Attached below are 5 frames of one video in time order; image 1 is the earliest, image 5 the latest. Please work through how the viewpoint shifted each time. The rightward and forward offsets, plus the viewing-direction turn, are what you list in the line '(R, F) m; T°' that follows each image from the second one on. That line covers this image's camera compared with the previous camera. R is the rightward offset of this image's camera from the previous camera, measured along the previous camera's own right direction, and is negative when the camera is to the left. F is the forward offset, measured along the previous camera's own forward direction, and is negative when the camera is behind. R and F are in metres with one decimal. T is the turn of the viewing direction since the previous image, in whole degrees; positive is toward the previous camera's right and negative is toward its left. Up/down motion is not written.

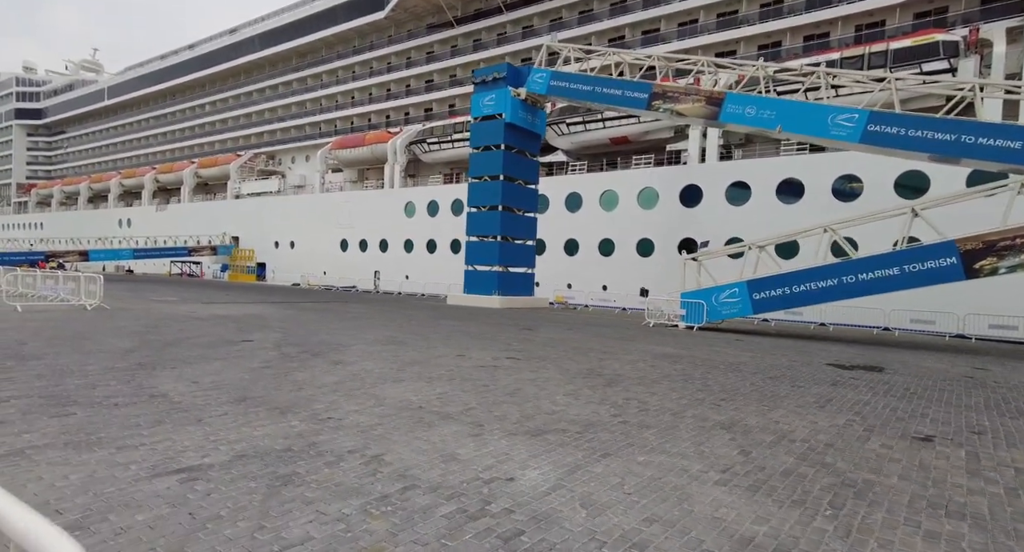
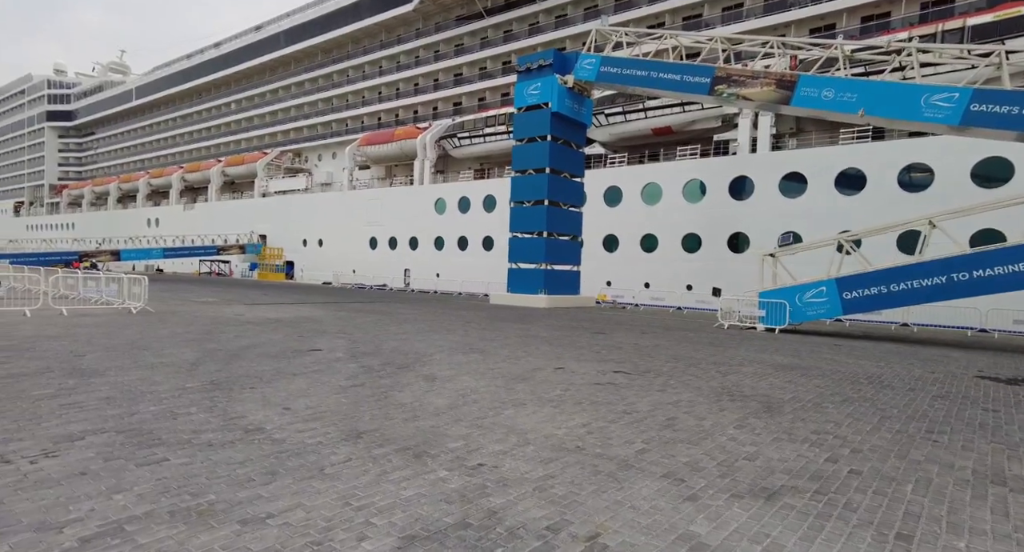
(-0.8, +0.7) m; -2°
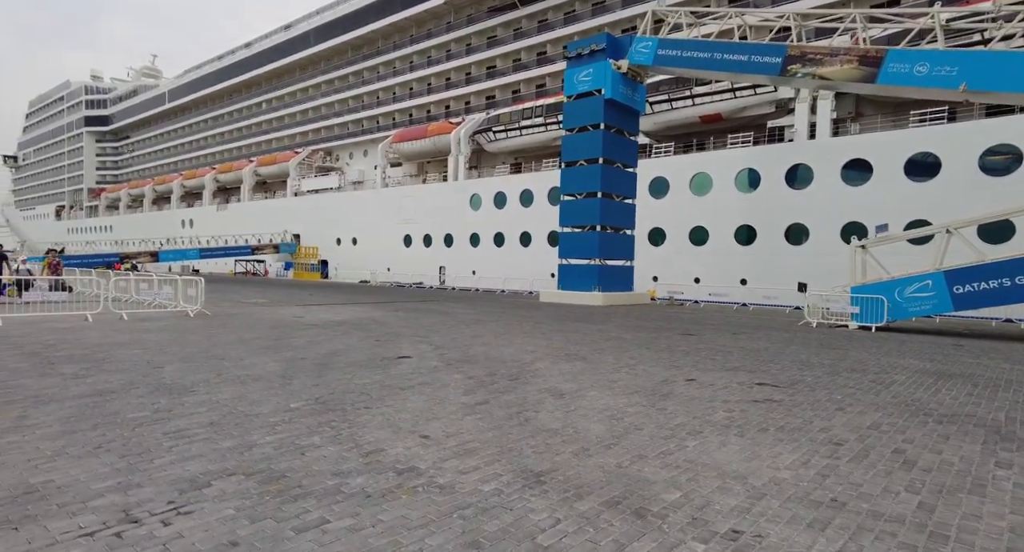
(-0.8, +0.6) m; -2°
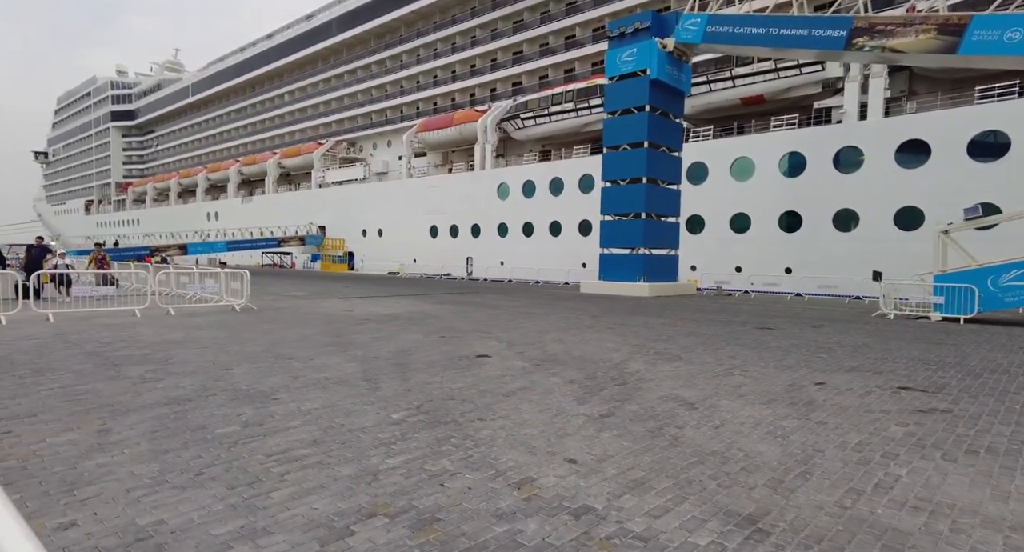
(-0.7, +0.5) m; -2°
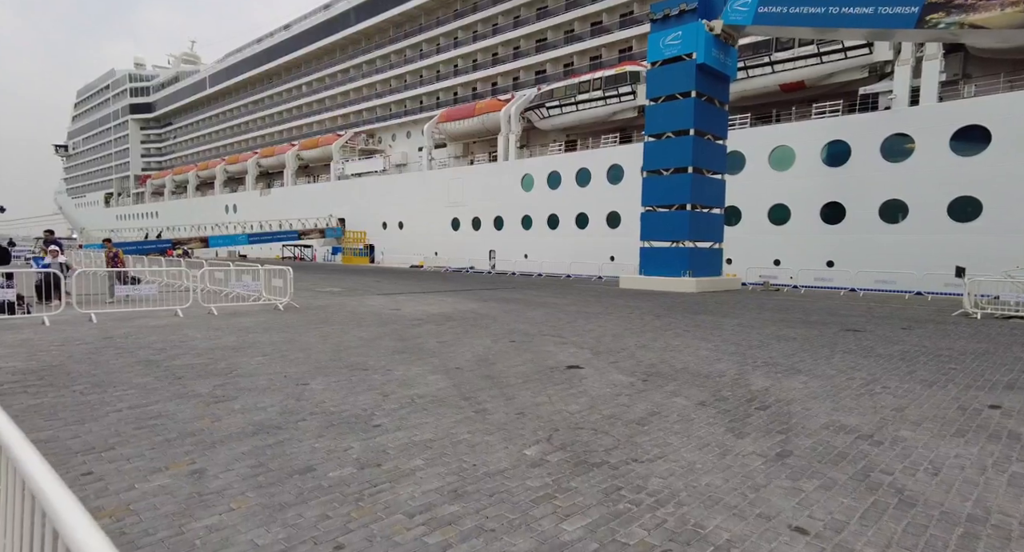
(-0.7, +0.6) m; -1°
